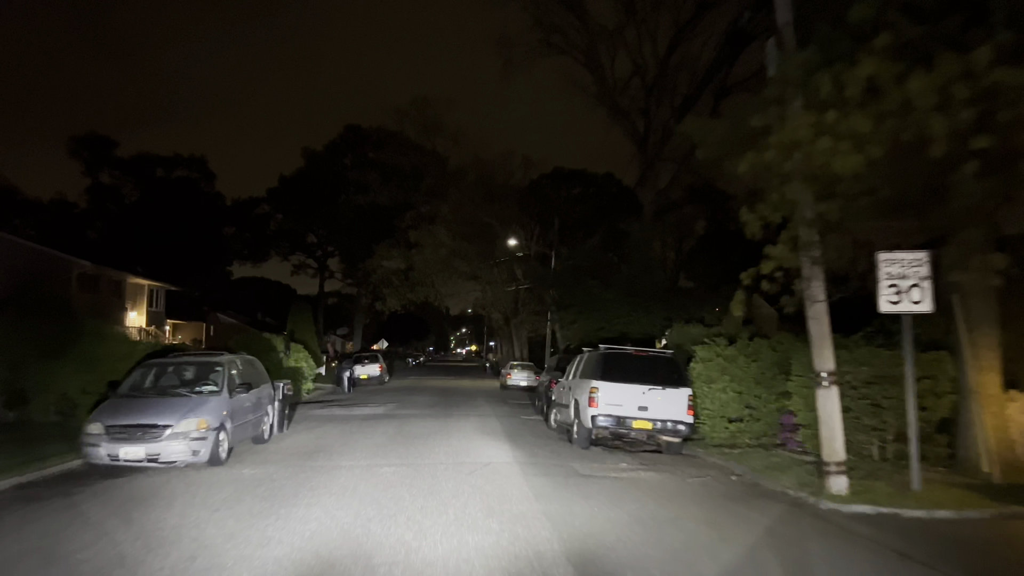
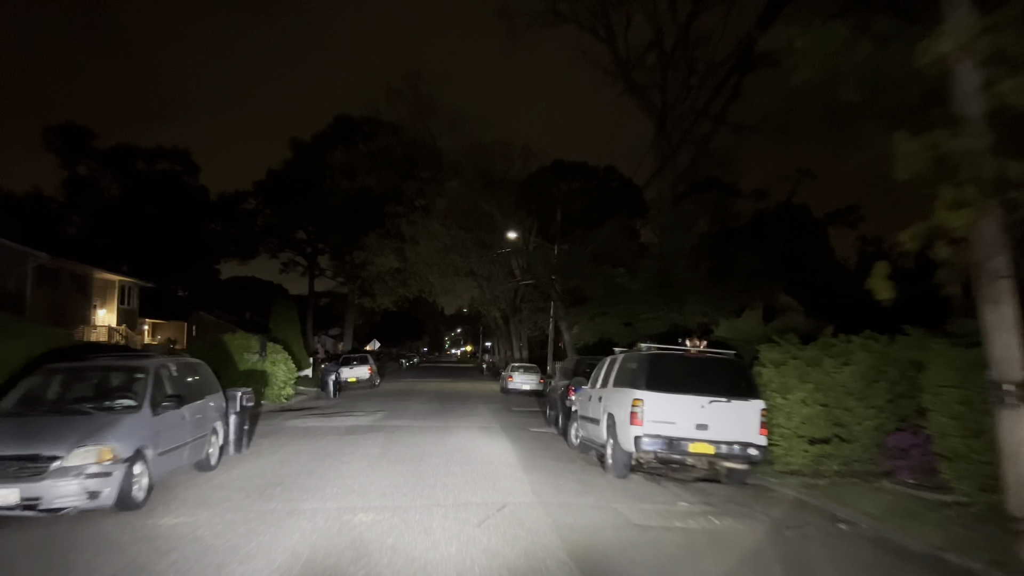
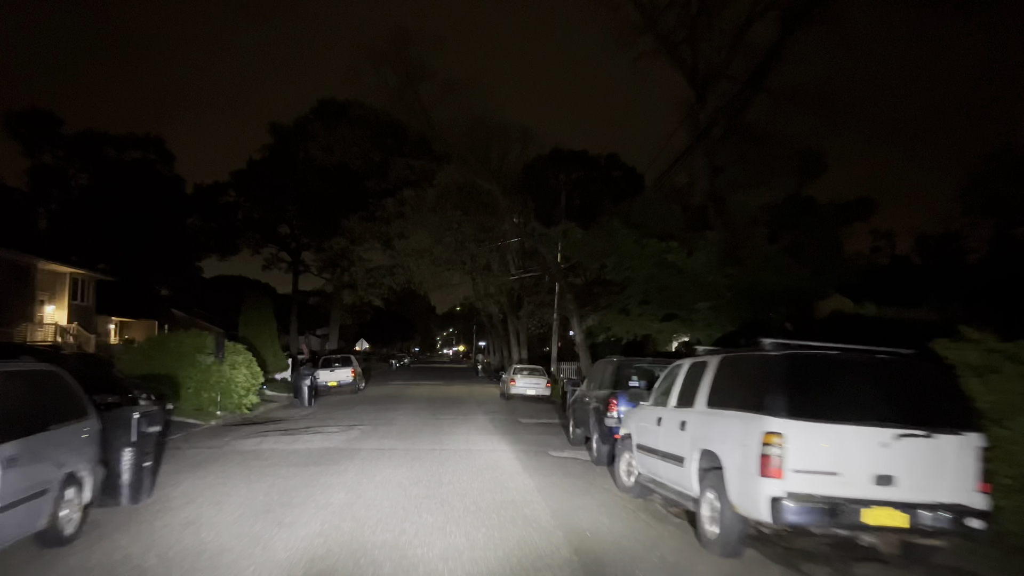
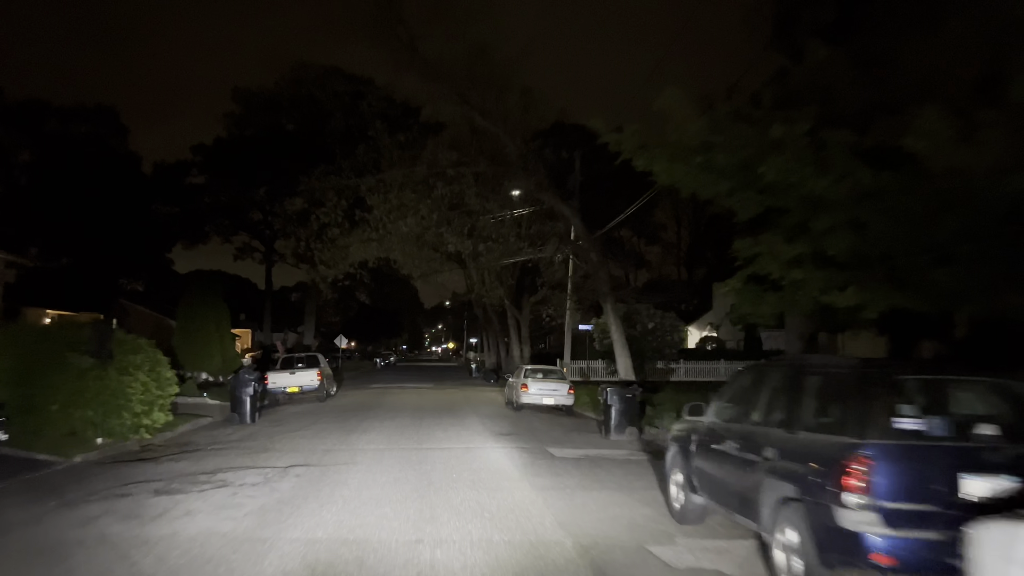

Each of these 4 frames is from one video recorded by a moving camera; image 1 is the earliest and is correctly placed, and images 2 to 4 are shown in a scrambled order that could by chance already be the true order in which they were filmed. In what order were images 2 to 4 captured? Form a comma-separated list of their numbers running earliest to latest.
2, 3, 4
